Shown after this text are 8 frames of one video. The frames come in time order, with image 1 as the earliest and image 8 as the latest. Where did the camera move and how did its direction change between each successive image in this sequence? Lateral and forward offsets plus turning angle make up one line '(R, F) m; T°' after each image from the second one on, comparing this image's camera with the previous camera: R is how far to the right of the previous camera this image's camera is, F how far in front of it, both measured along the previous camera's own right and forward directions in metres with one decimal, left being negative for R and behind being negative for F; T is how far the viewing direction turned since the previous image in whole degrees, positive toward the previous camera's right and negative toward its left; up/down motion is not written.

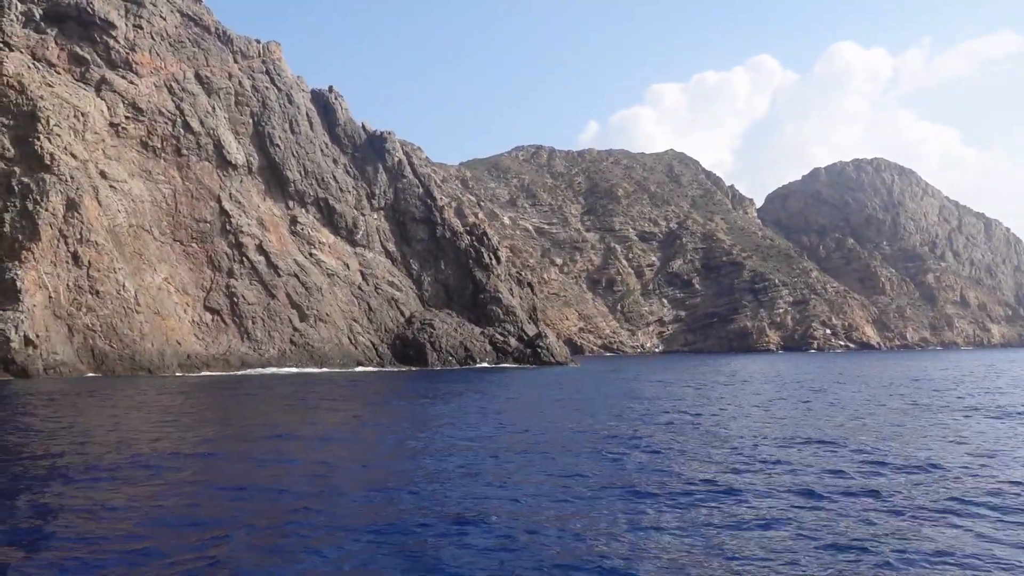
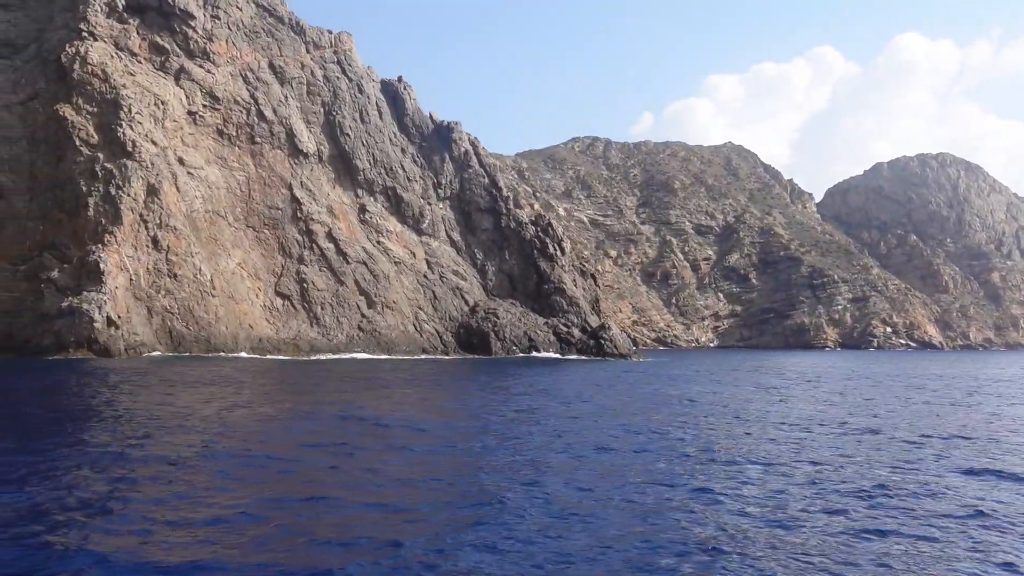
(-0.7, -0.3) m; -3°
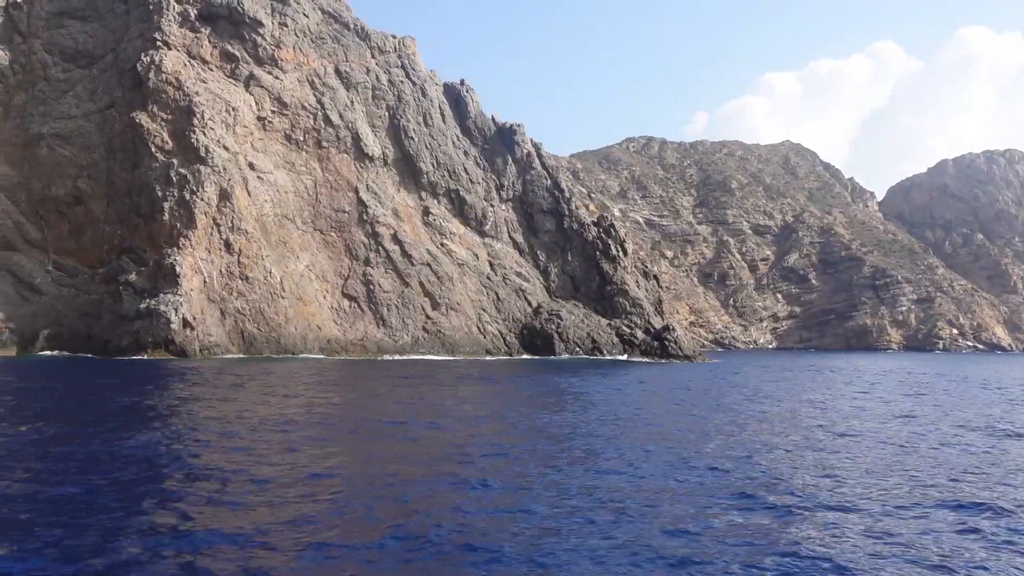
(-0.5, -0.2) m; -3°
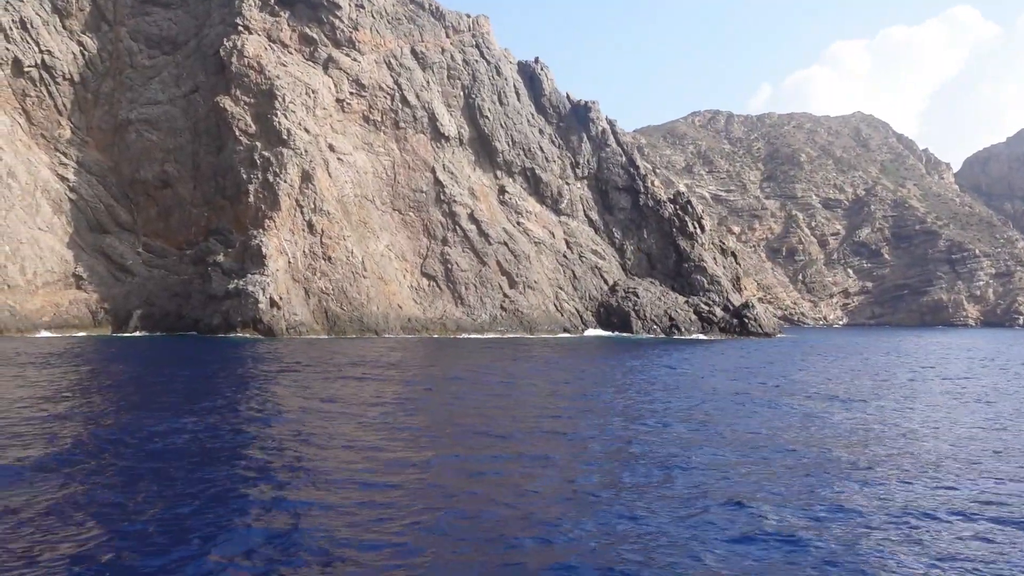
(-0.8, -0.1) m; -4°
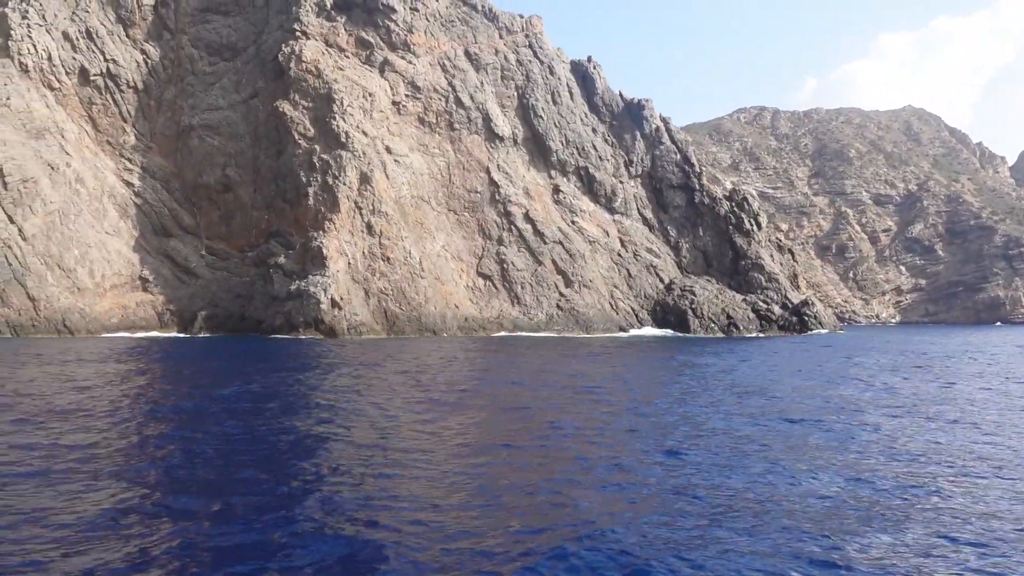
(-0.6, -0.2) m; -3°
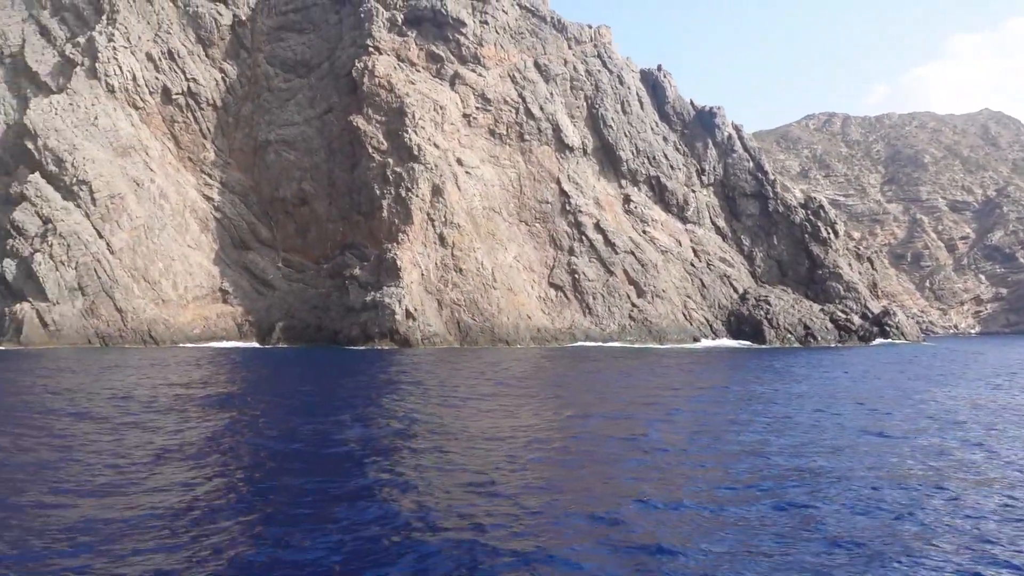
(-0.4, 0.0) m; -4°
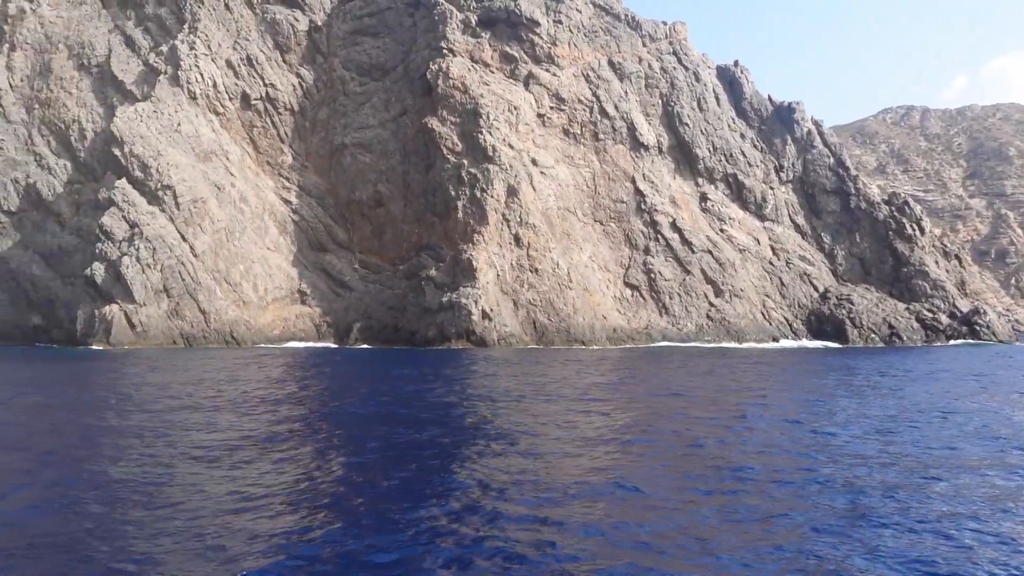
(-0.4, +0.2) m; -4°
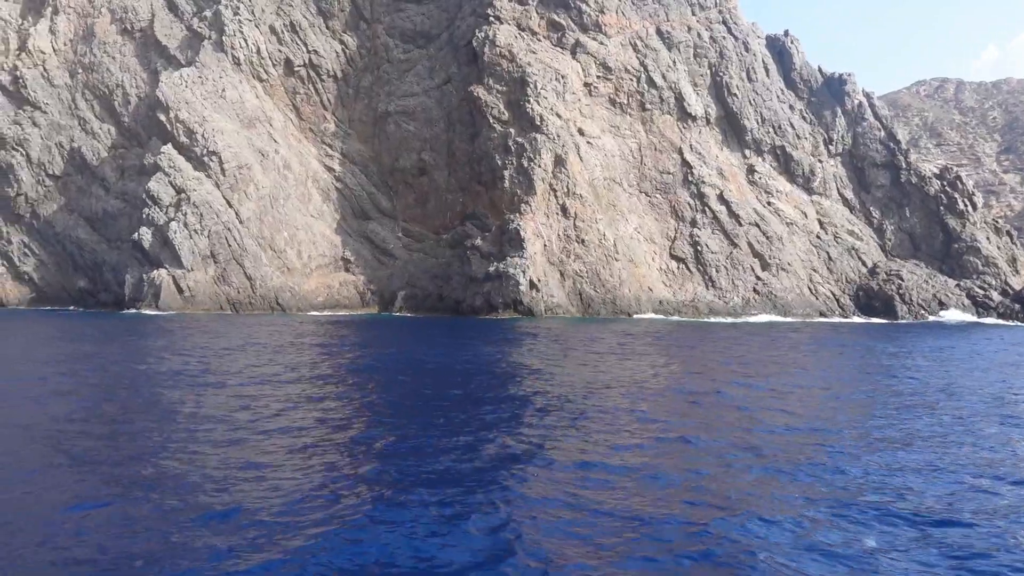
(-1.2, 0.0) m; -1°
